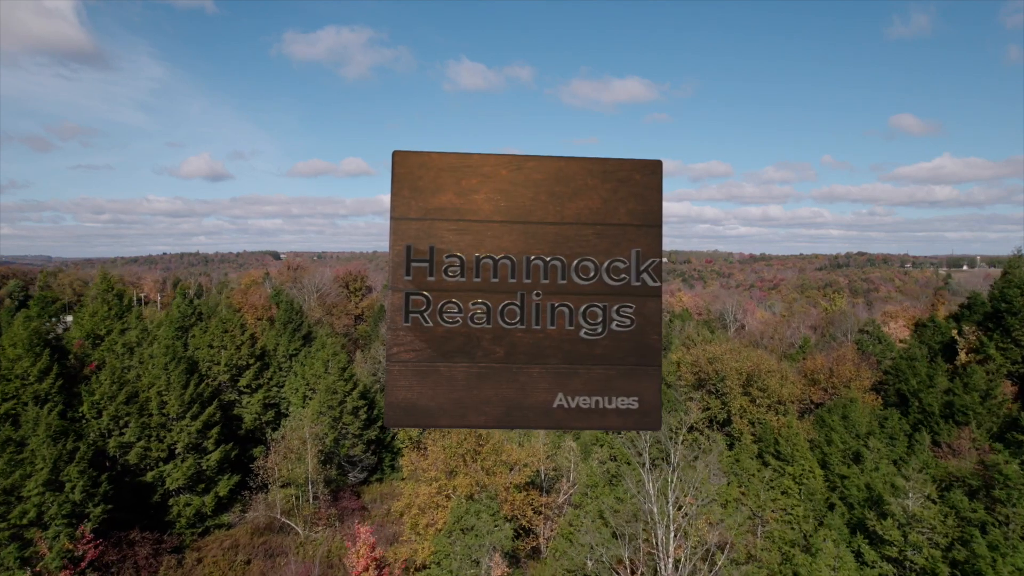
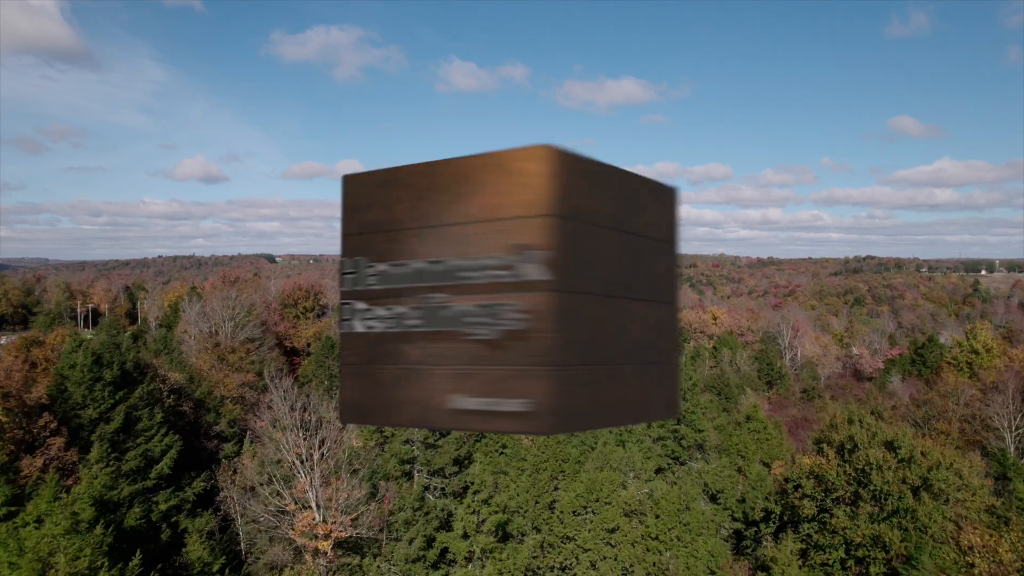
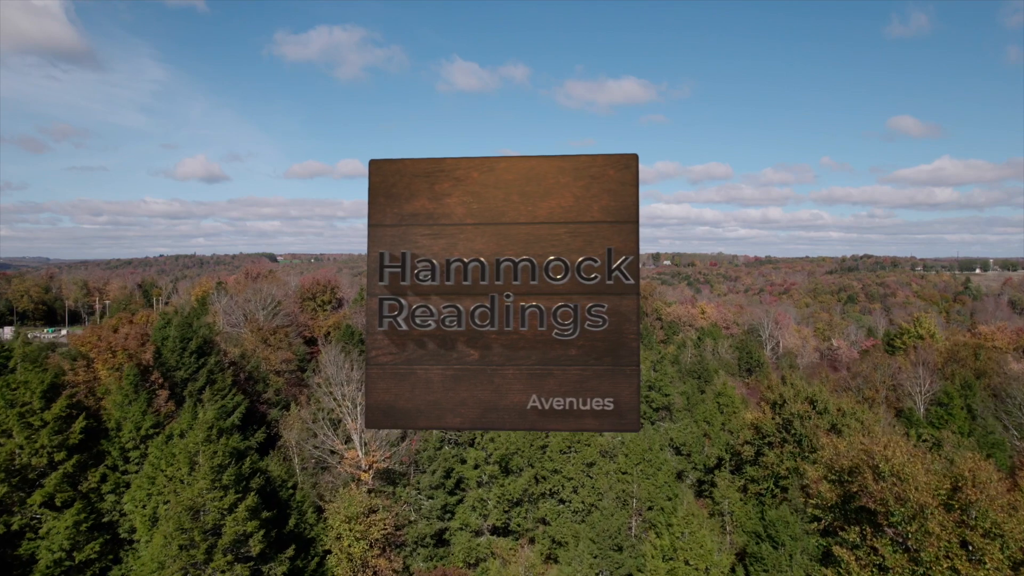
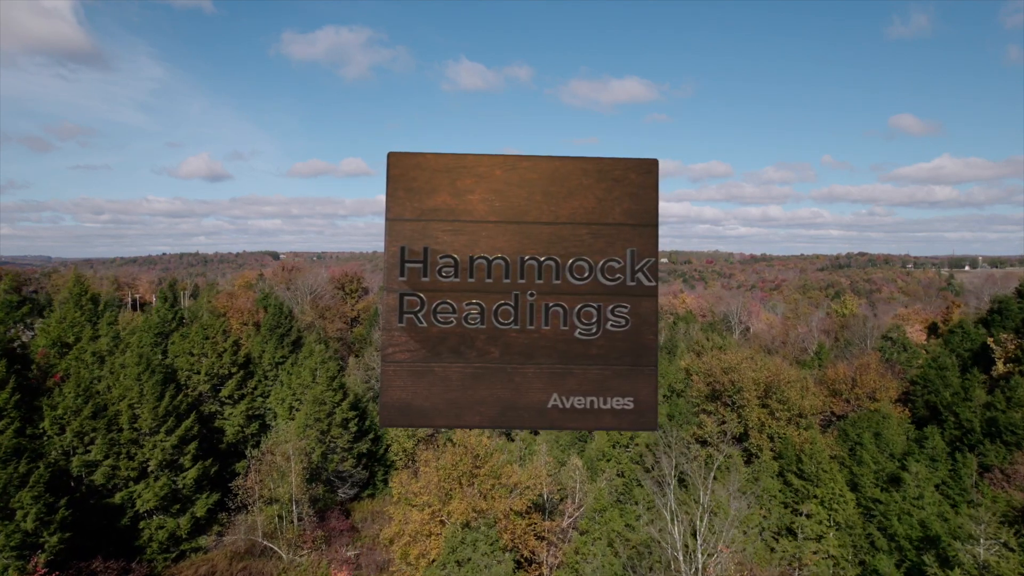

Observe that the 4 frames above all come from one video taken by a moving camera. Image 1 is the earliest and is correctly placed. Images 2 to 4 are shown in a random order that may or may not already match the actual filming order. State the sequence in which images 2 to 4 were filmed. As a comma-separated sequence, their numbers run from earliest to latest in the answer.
4, 3, 2
